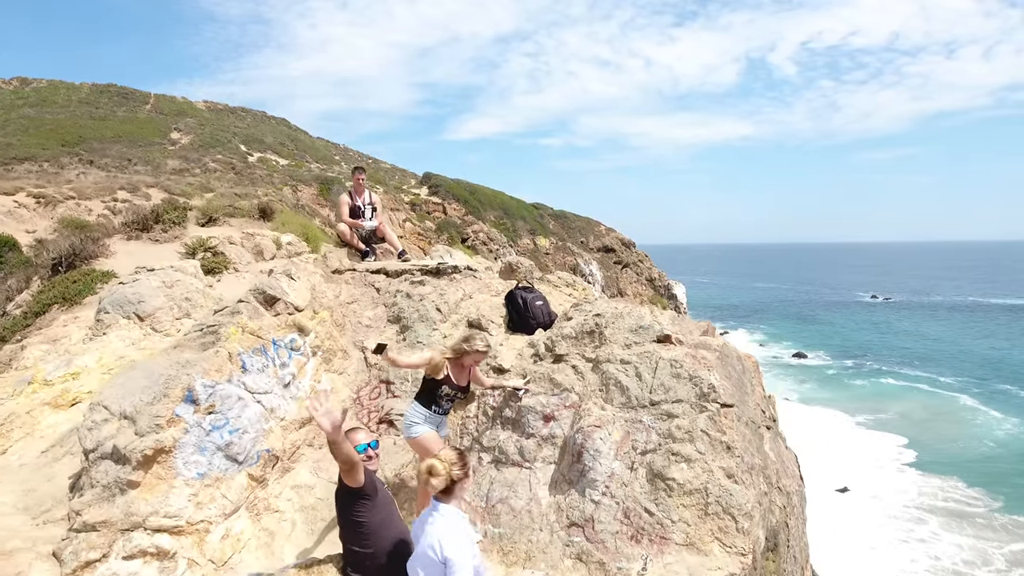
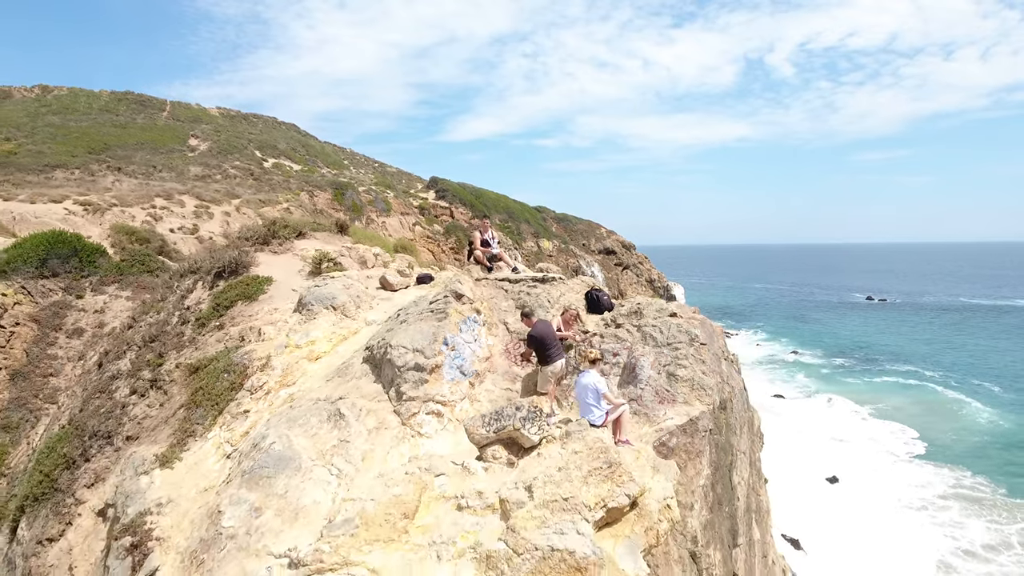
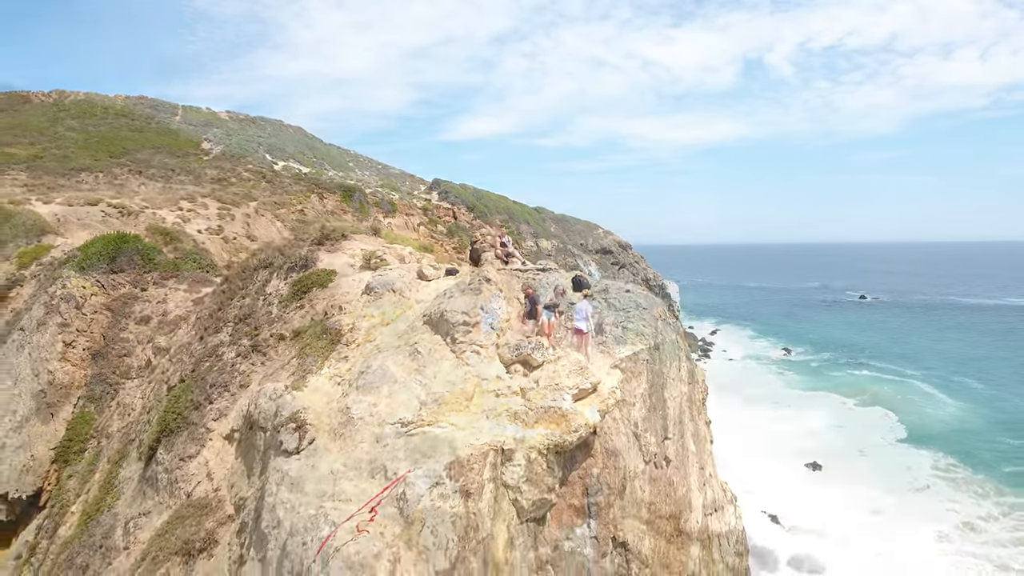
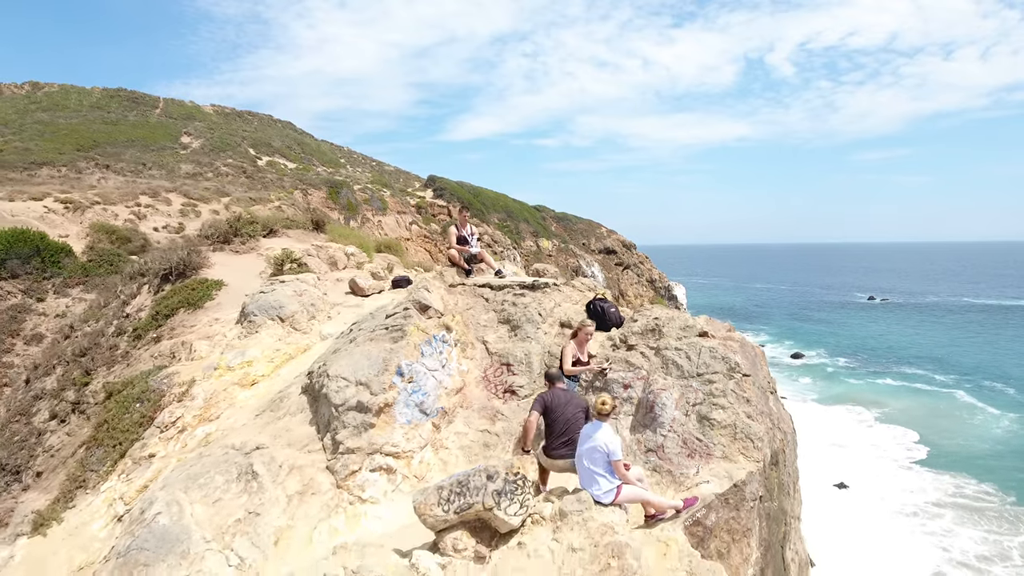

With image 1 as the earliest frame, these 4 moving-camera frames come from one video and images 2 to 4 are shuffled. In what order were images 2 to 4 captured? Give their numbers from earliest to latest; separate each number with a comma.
4, 2, 3
